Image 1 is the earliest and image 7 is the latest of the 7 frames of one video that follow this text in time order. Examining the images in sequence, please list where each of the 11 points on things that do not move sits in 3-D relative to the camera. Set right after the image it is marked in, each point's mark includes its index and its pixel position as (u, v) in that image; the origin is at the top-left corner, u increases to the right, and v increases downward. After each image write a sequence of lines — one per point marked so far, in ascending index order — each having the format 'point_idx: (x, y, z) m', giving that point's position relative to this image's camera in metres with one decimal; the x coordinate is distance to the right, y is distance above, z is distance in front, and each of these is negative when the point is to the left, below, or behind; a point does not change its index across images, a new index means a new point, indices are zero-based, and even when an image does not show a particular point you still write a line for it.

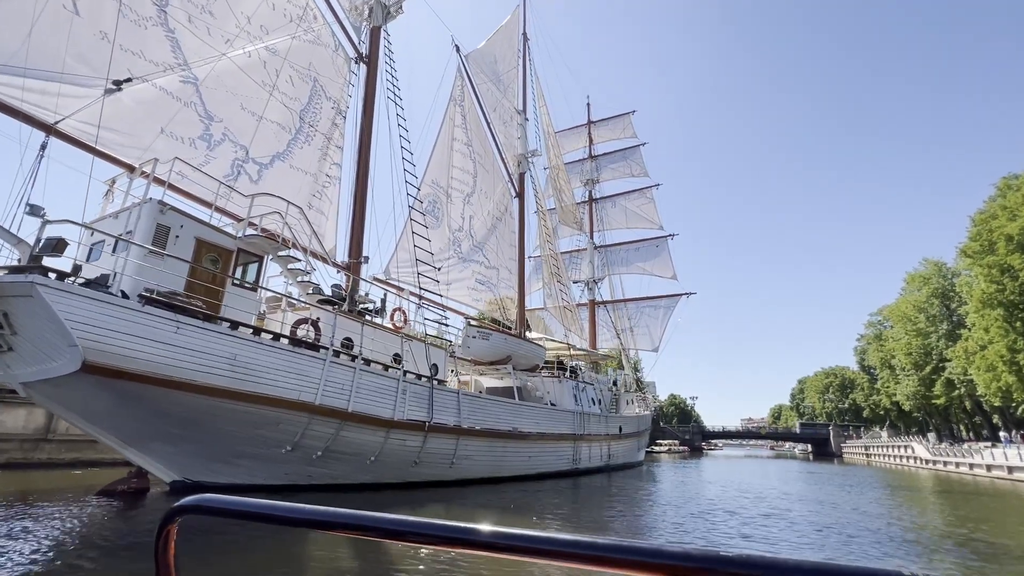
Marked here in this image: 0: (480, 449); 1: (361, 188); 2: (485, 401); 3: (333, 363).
0: (-1.2, -6.0, +17.3) m
1: (-6.3, +4.3, +19.7) m
2: (-1.2, -4.3, +17.7) m
3: (-4.9, -2.0, +12.6) m
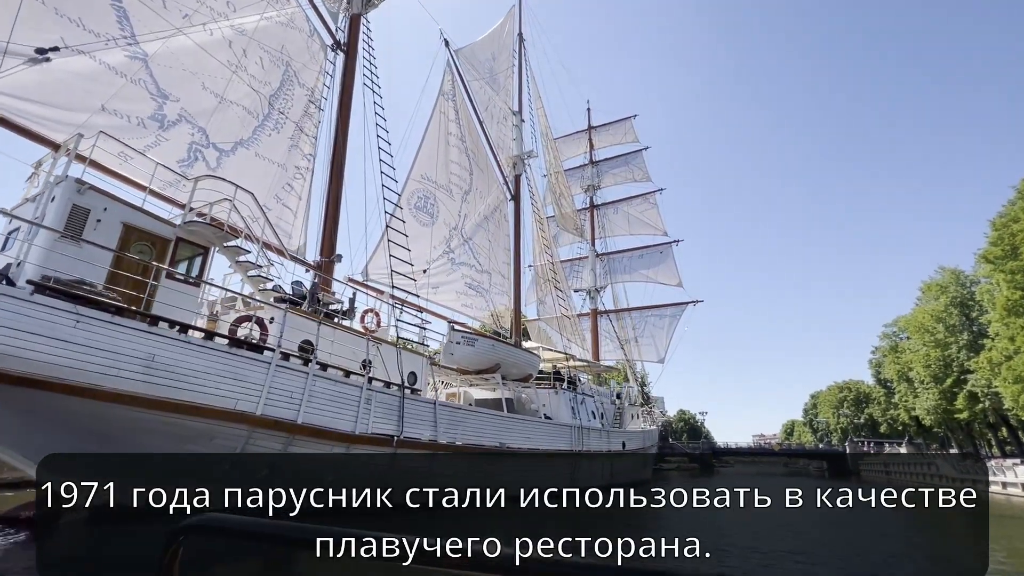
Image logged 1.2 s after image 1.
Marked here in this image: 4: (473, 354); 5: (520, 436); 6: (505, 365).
0: (-1.7, -5.9, +15.4) m
1: (-6.8, +4.2, +18.2) m
2: (-1.6, -4.3, +15.9) m
3: (-5.4, -1.9, +10.9) m
4: (-1.6, -2.6, +18.2) m
5: (+0.2, -5.8, +18.3) m
6: (-0.3, -3.2, +19.5) m
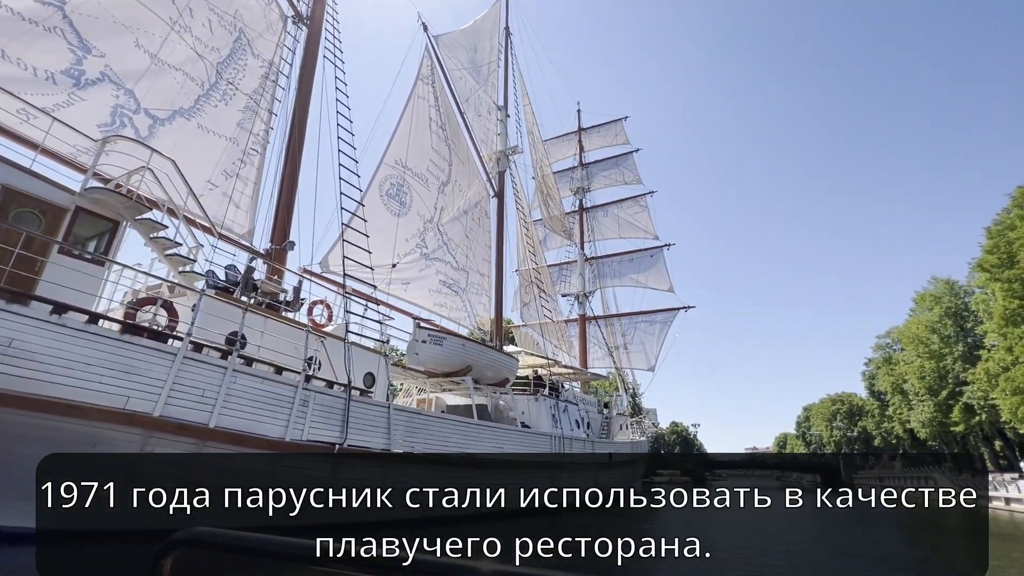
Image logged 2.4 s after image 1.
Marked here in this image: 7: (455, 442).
0: (-2.7, -5.6, +13.6) m
1: (-7.7, +4.5, +16.6) m
2: (-2.6, -4.0, +14.1) m
3: (-6.3, -1.4, +9.1) m
4: (-2.6, -2.3, +16.5) m
5: (-0.8, -5.6, +16.5) m
6: (-1.4, -3.0, +17.7) m
7: (-1.8, -5.0, +14.9) m
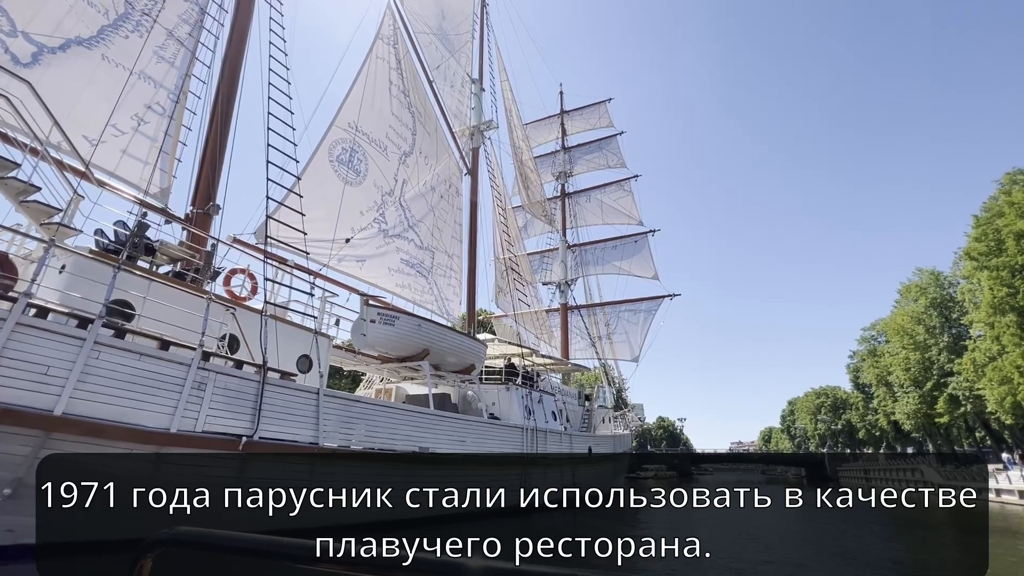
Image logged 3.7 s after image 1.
0: (-3.8, -4.8, +11.7) m
1: (-8.9, +5.3, +14.4) m
2: (-3.7, -3.1, +12.2) m
3: (-7.3, -0.6, +7.1) m
4: (-3.7, -1.5, +14.5) m
5: (-2.0, -4.7, +14.6) m
6: (-2.6, -2.1, +15.8) m
7: (-3.0, -4.1, +13.0) m
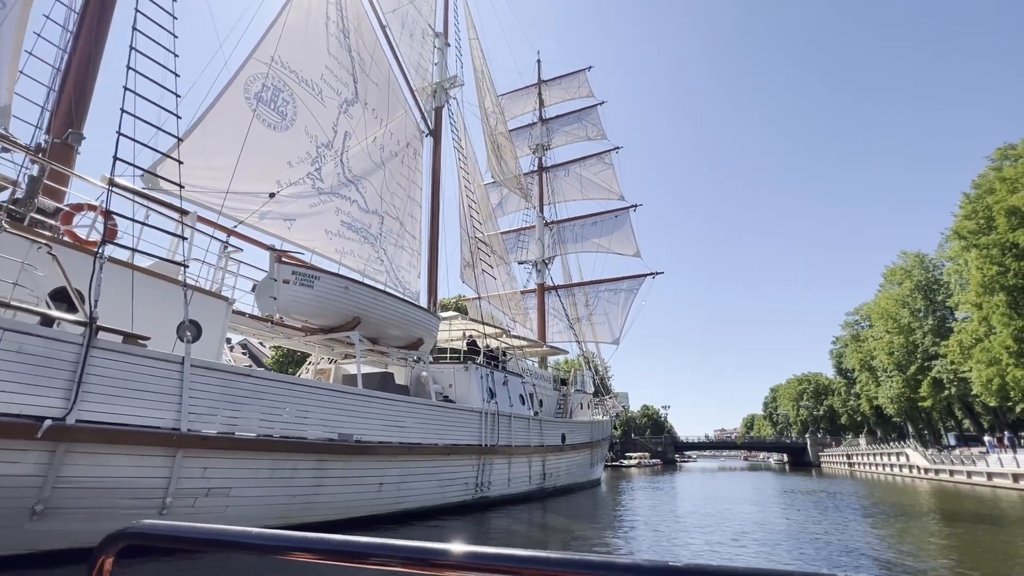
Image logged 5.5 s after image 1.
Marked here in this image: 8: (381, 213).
0: (-5.1, -3.7, +9.1) m
1: (-10.4, +6.5, +11.6) m
2: (-5.1, -2.0, +9.6) m
3: (-8.5, +0.4, +4.3) m
4: (-5.1, -0.3, +11.9) m
5: (-3.3, -3.6, +12.1) m
6: (-4.0, -0.9, +13.2) m
7: (-4.3, -3.0, +10.5) m
8: (-5.4, +3.2, +19.6) m
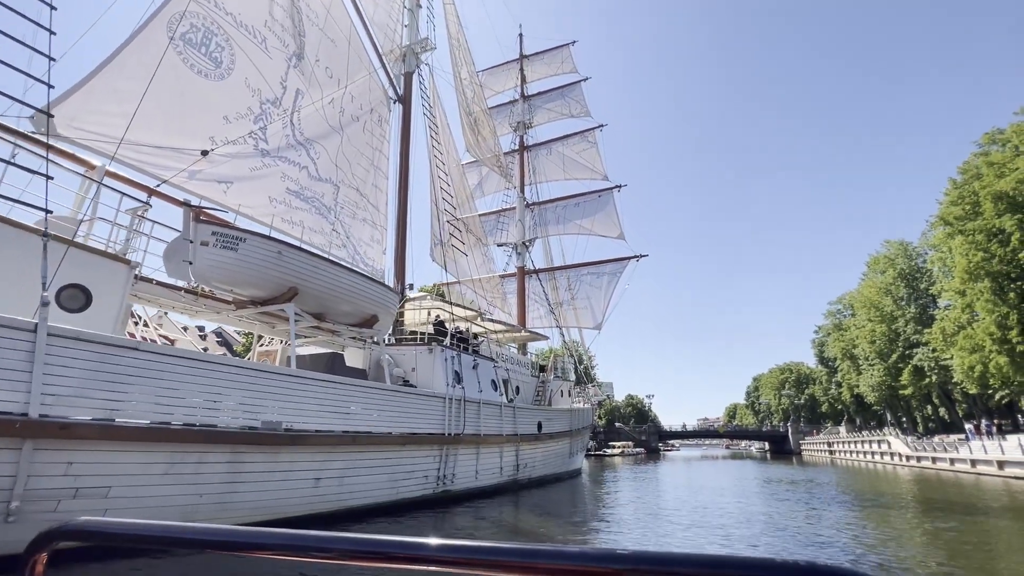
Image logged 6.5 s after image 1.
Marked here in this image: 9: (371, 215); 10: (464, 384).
0: (-5.9, -2.9, +7.5) m
1: (-11.2, +7.3, +9.6) m
2: (-5.9, -1.2, +7.9) m
3: (-9.2, +1.1, +2.5) m
4: (-6.0, +0.5, +10.2) m
5: (-4.3, -2.8, +10.5) m
6: (-4.9, -0.1, +11.5) m
7: (-5.2, -2.2, +8.8) m
8: (-6.5, +4.1, +17.7) m
9: (-5.7, +3.1, +19.4) m
10: (-1.7, -3.4, +16.7) m
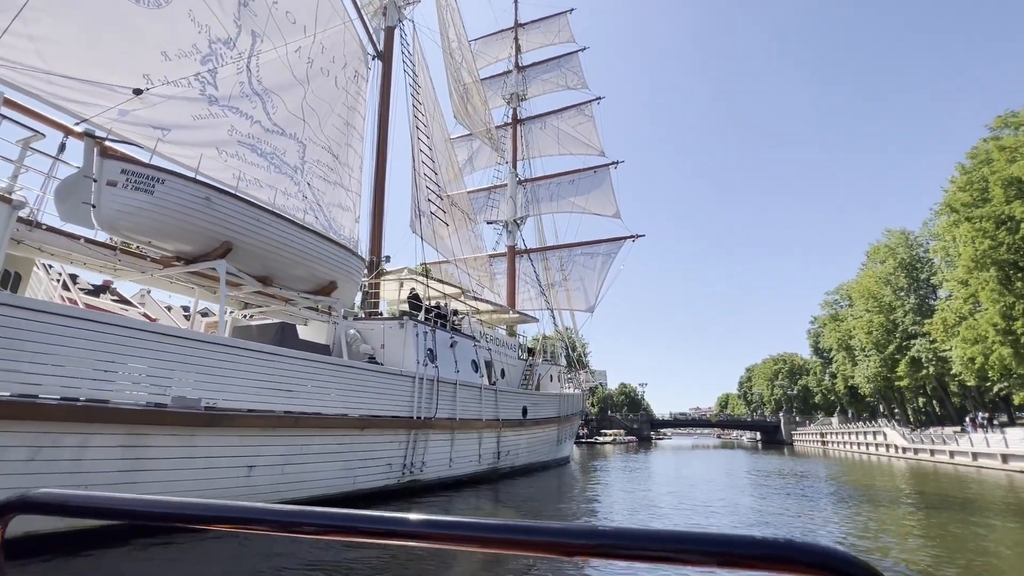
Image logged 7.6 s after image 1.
0: (-6.4, -2.1, +5.9) m
1: (-11.6, +8.2, +7.6) m
2: (-6.4, -0.4, +6.2) m
3: (-9.6, +1.8, +0.8) m
4: (-6.6, +1.4, +8.5) m
5: (-4.8, -1.9, +8.9) m
6: (-5.5, +0.8, +9.8) m
7: (-5.7, -1.4, +7.2) m
8: (-7.0, +5.2, +15.9) m
9: (-6.3, +4.2, +17.7) m
10: (-2.4, -2.4, +15.1) m
